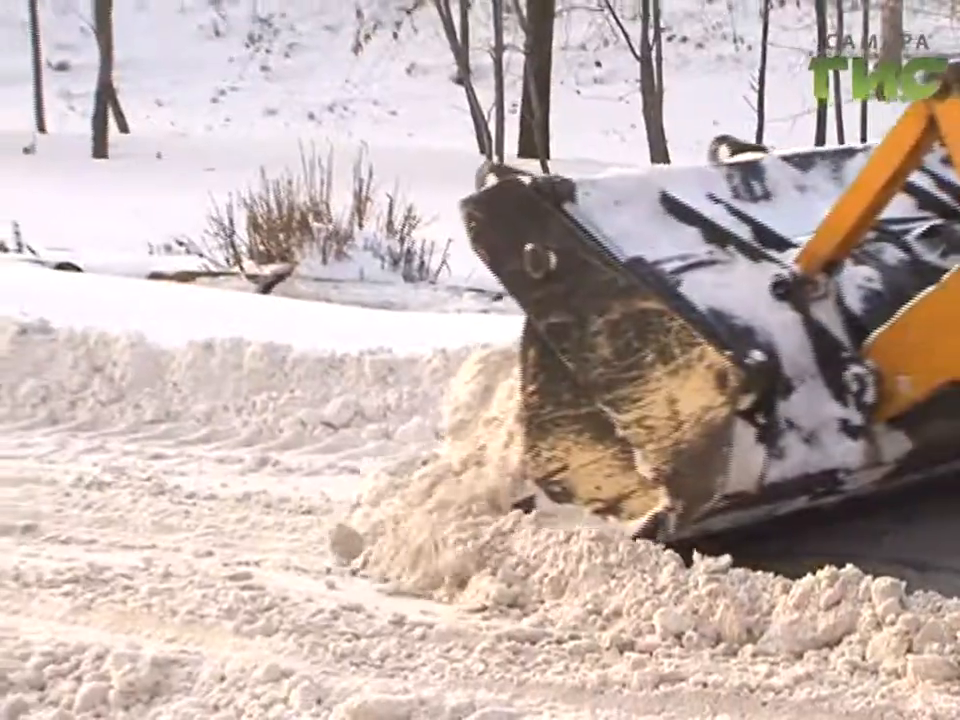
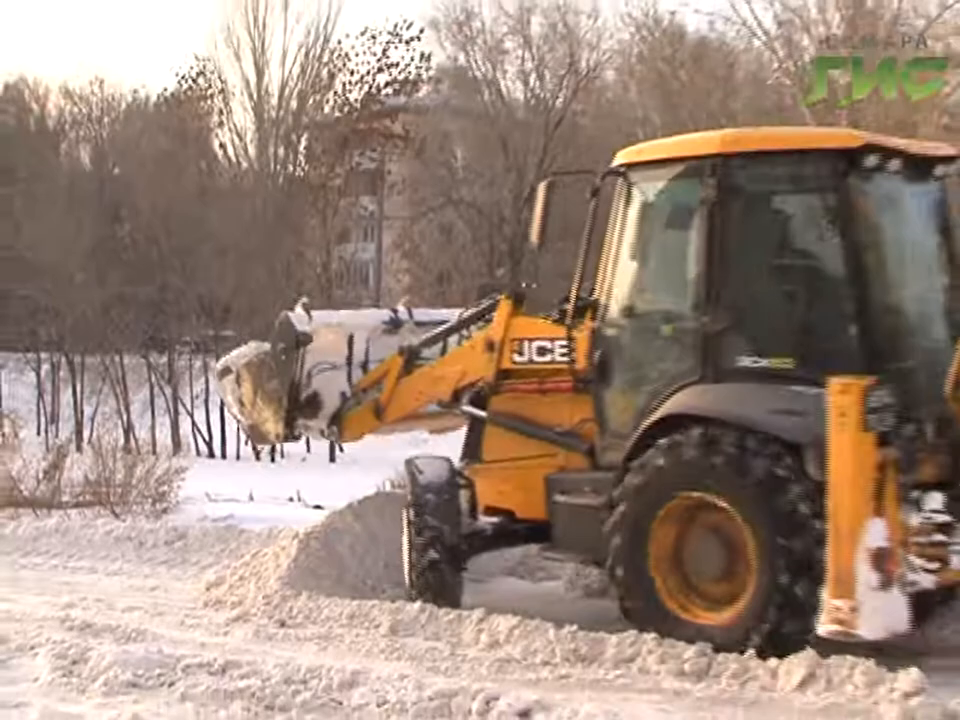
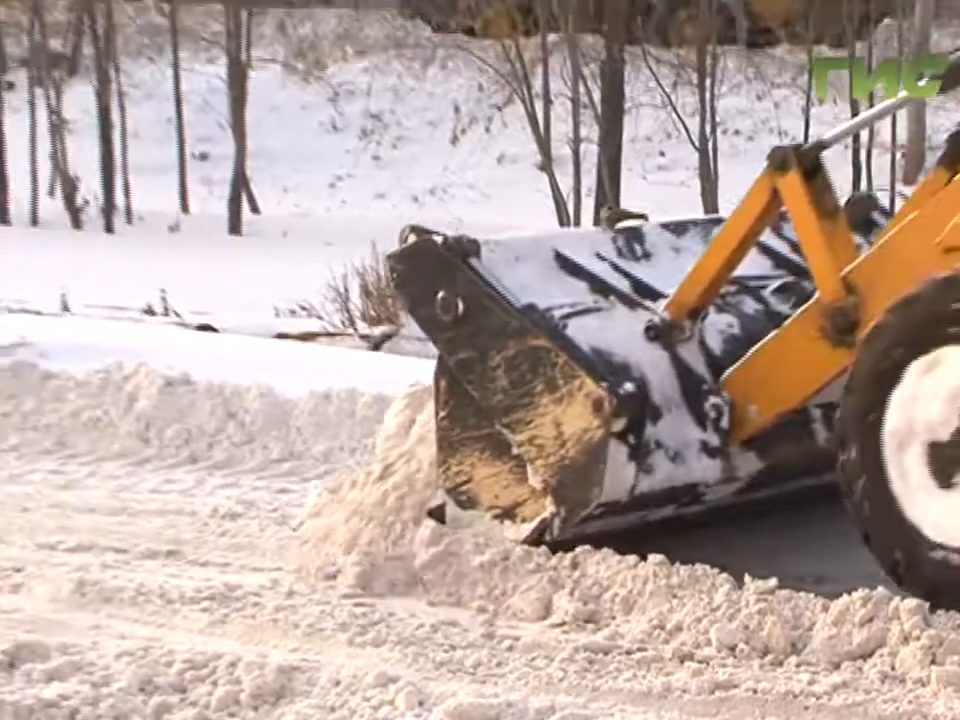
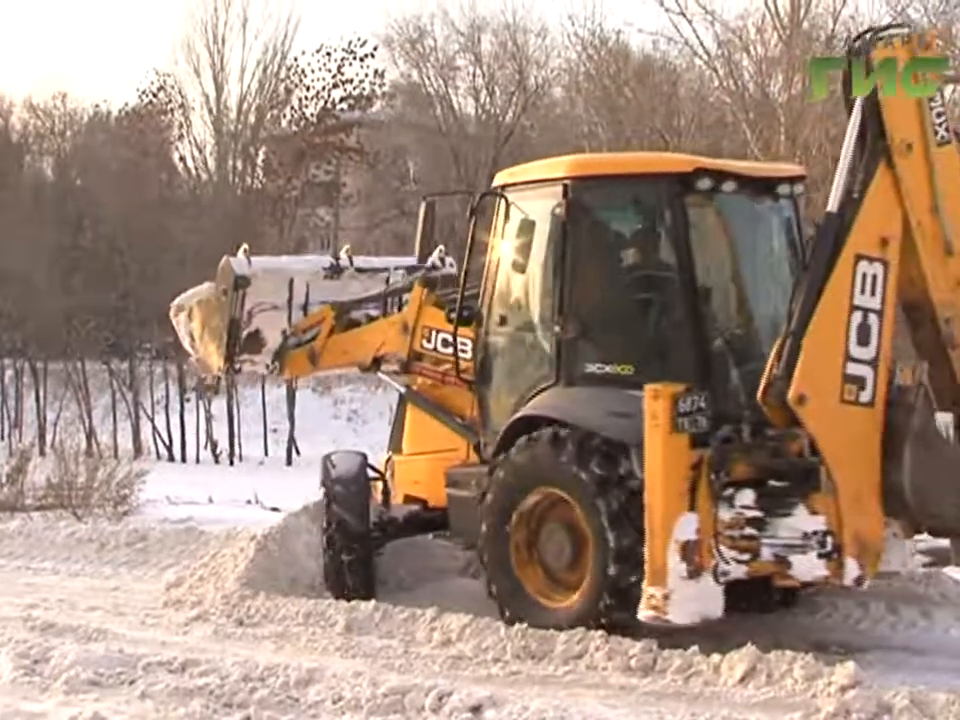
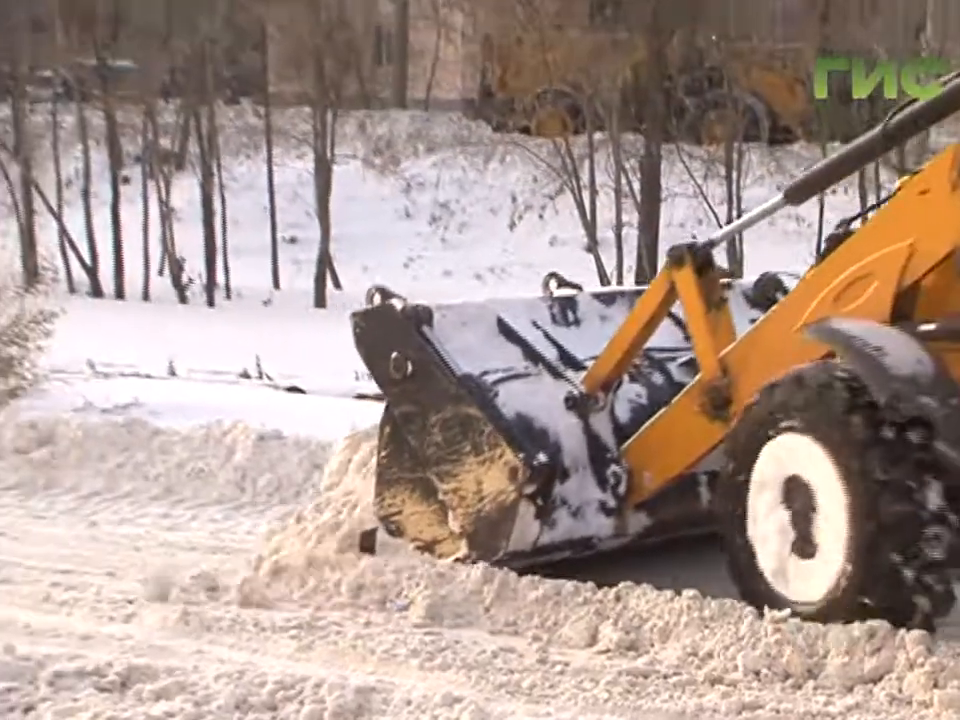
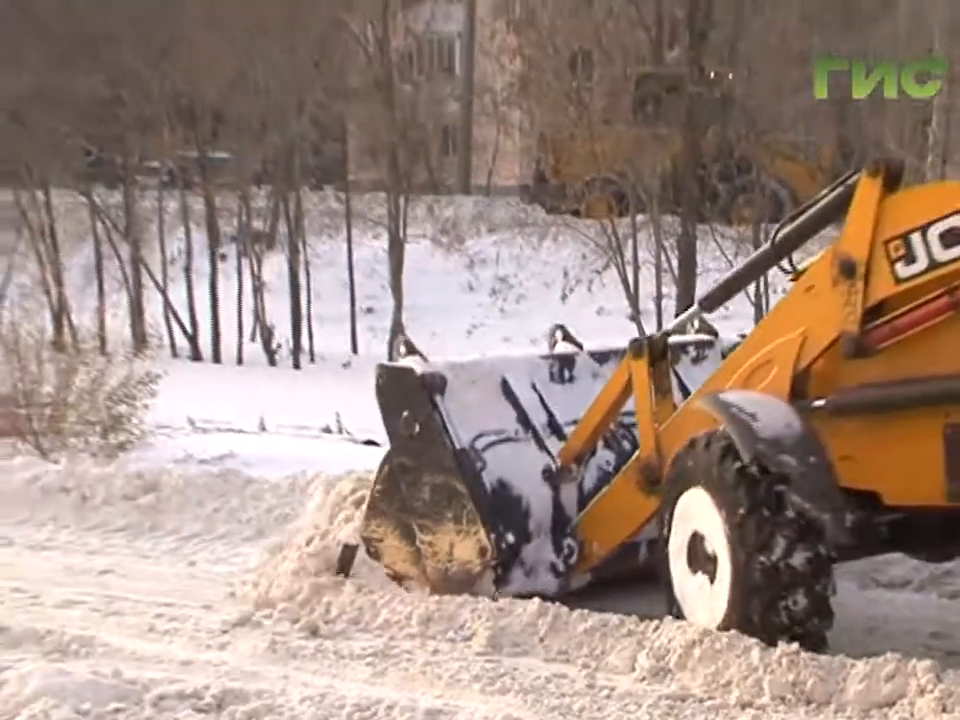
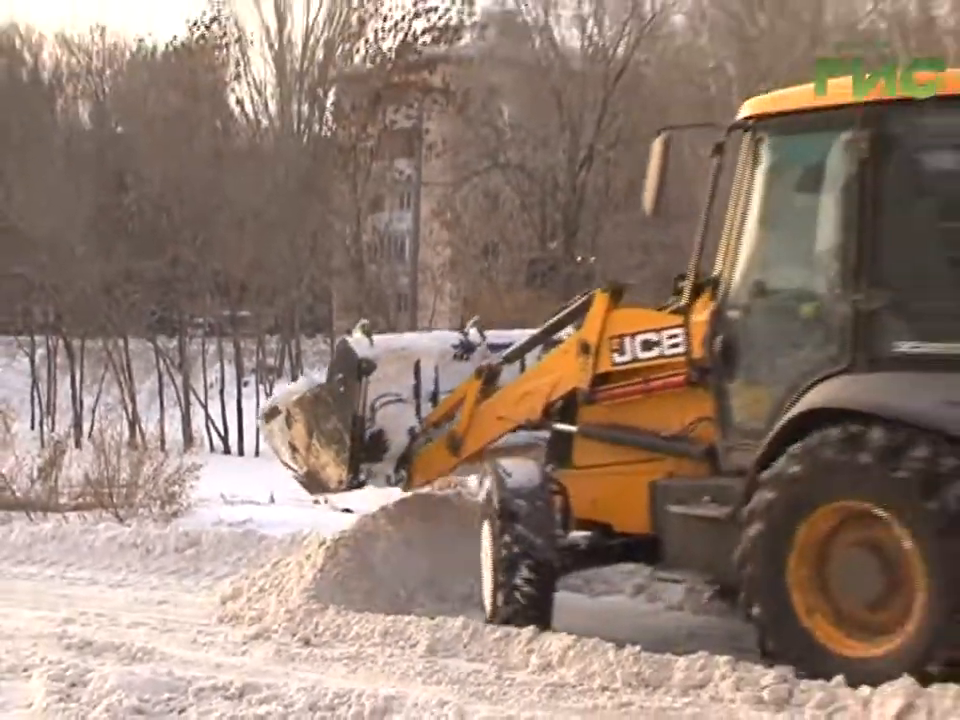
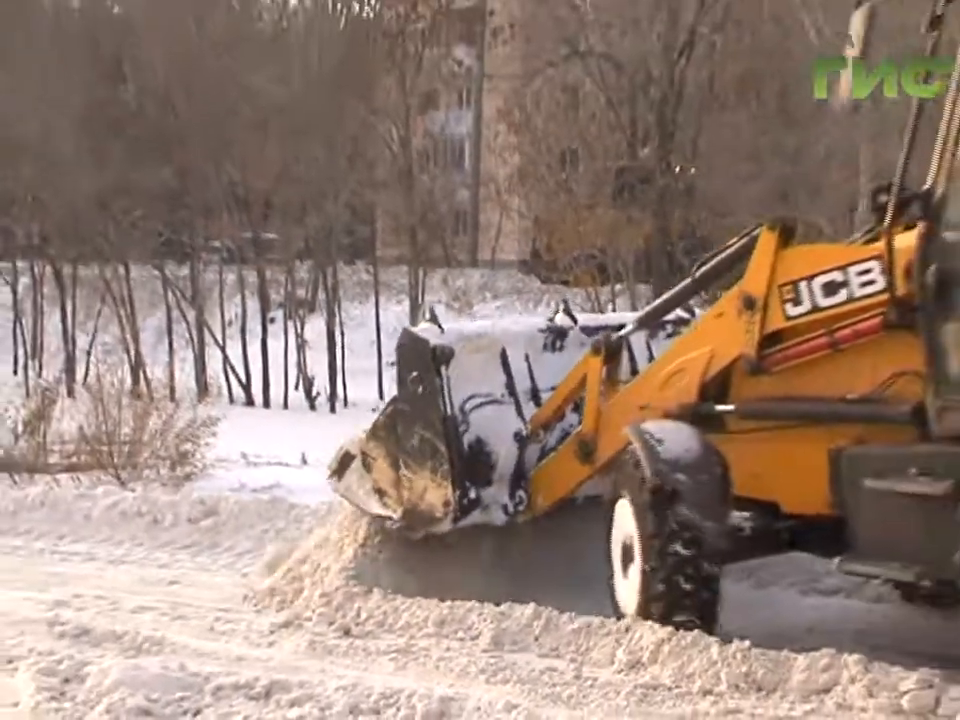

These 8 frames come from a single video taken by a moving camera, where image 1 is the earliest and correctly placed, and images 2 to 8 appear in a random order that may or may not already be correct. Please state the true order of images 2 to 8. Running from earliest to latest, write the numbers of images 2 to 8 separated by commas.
3, 5, 6, 8, 7, 2, 4
